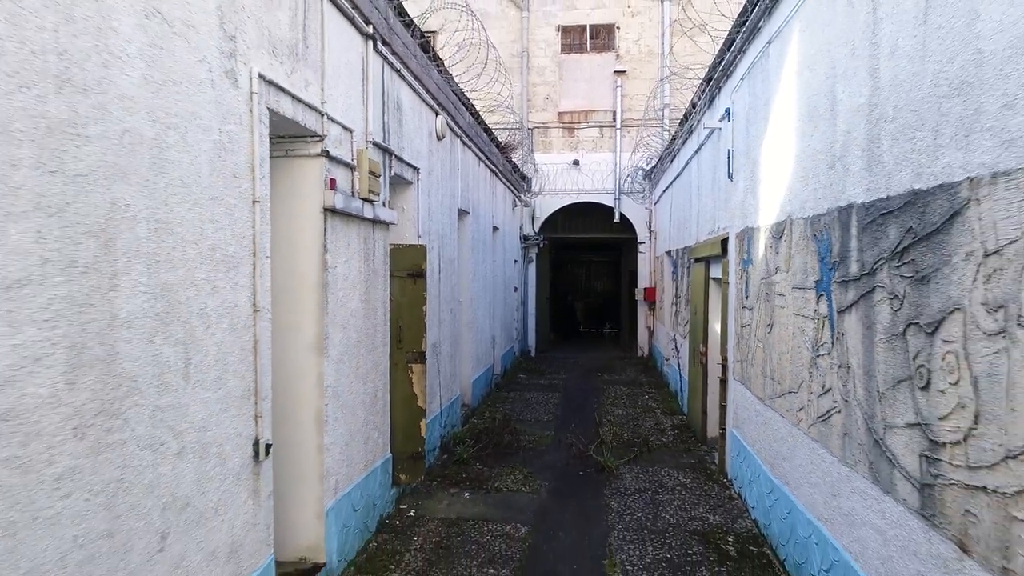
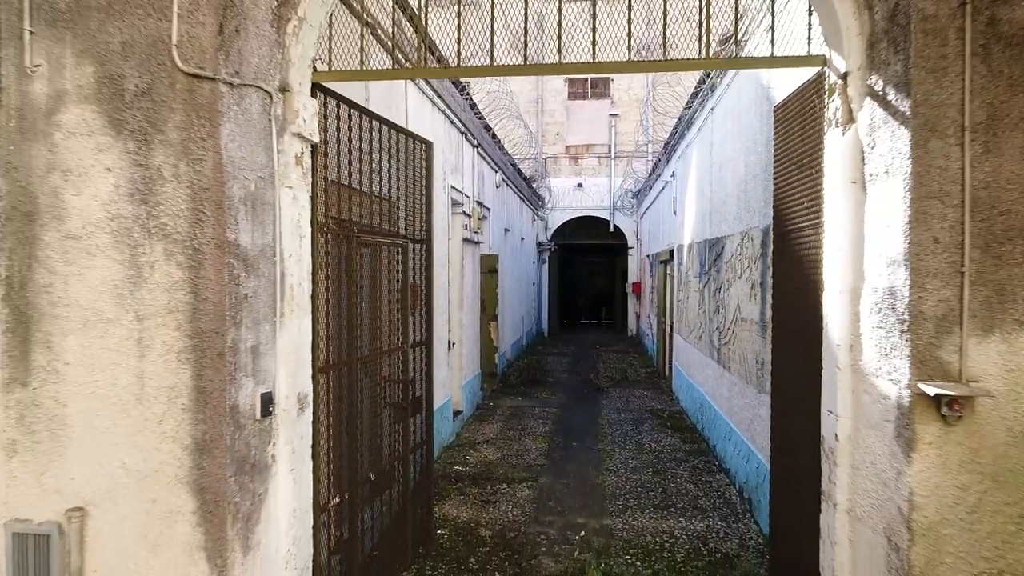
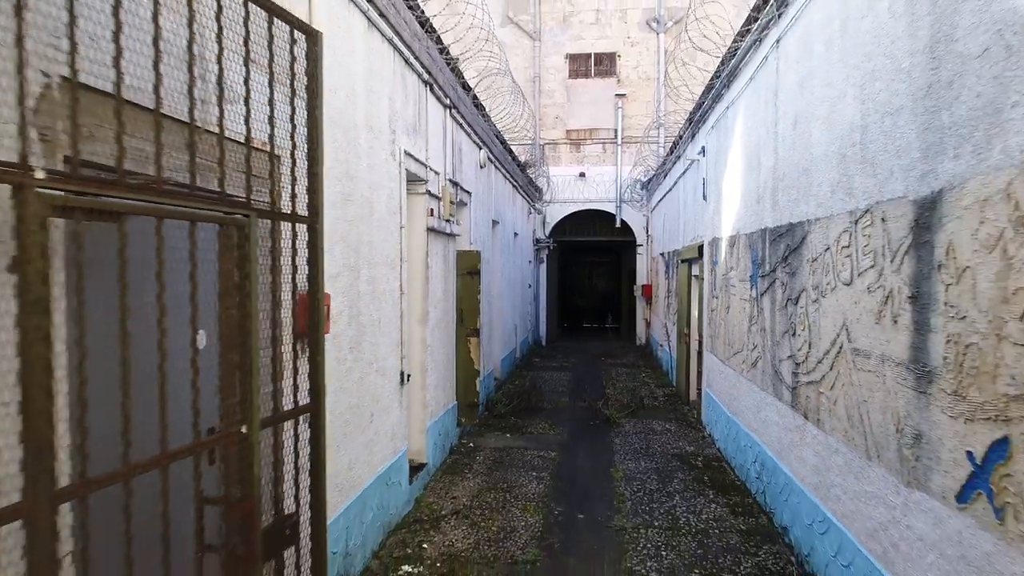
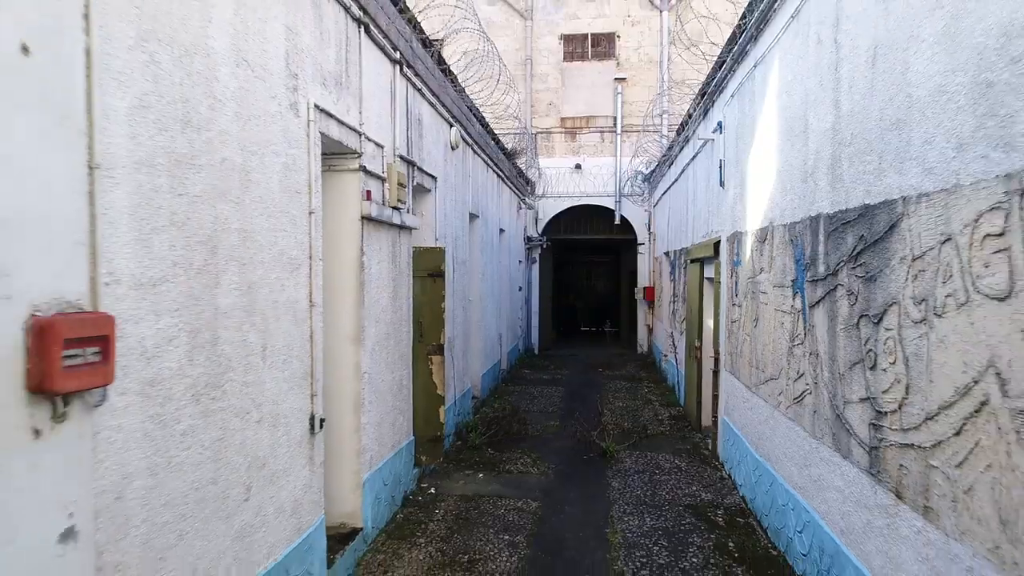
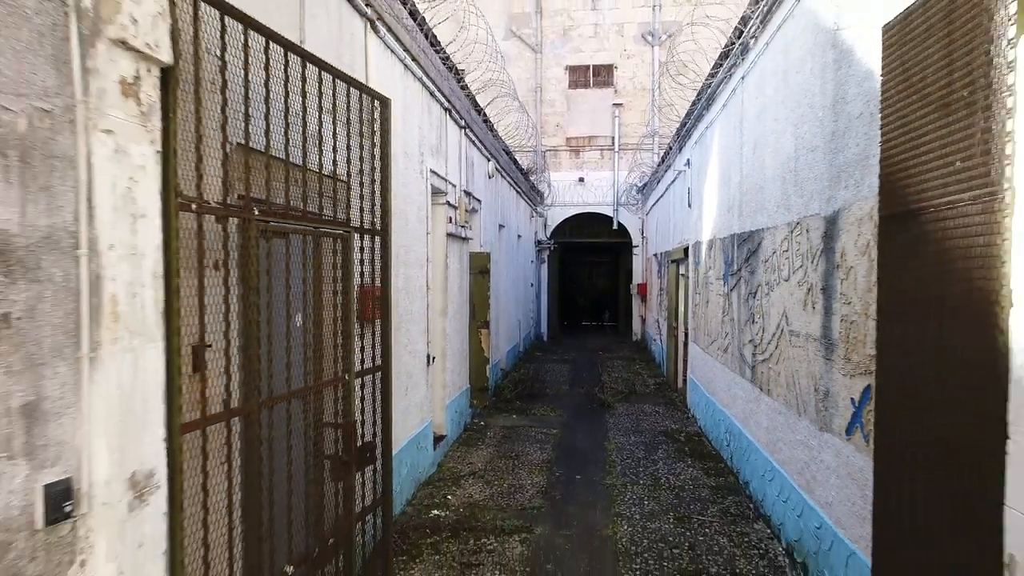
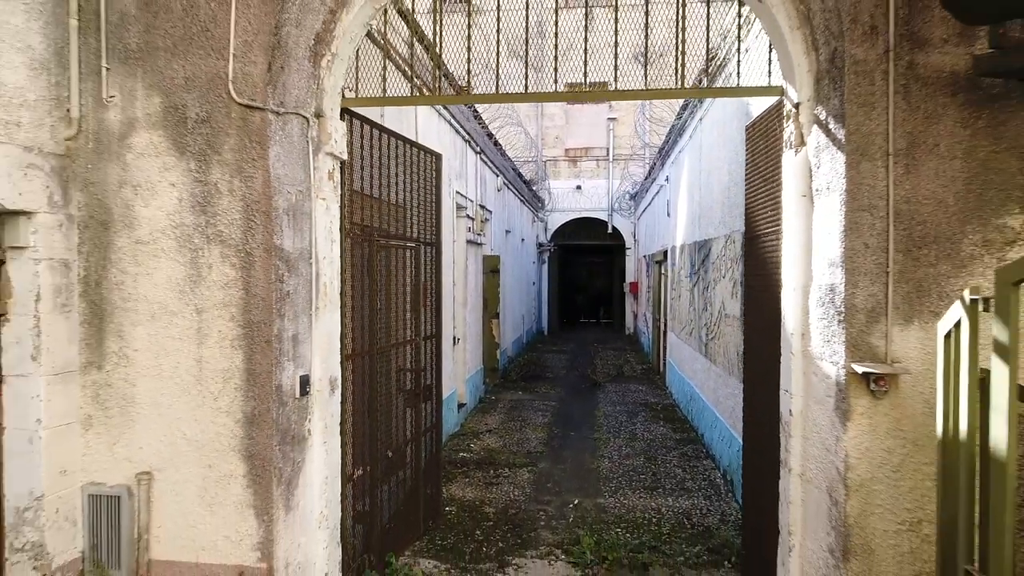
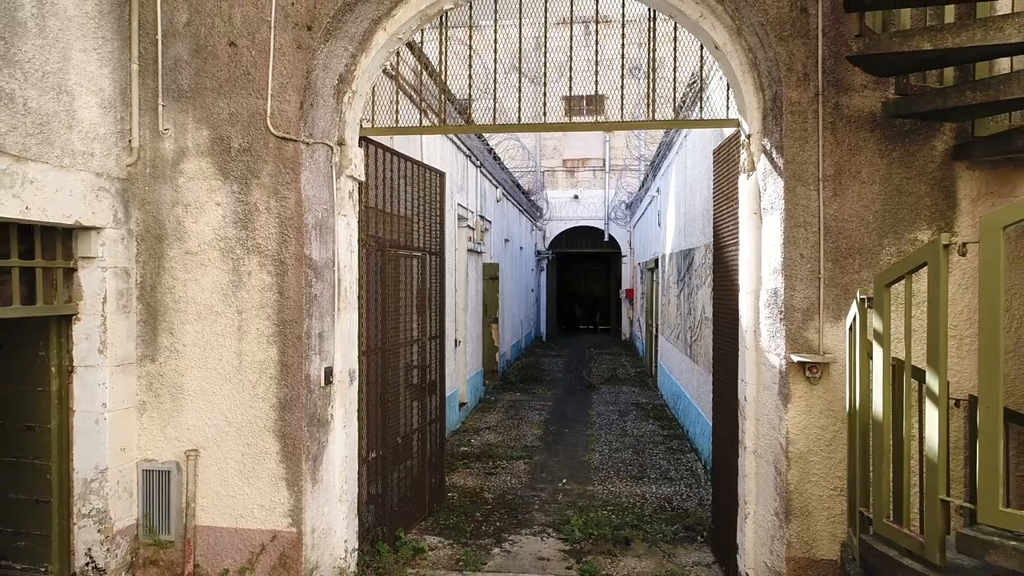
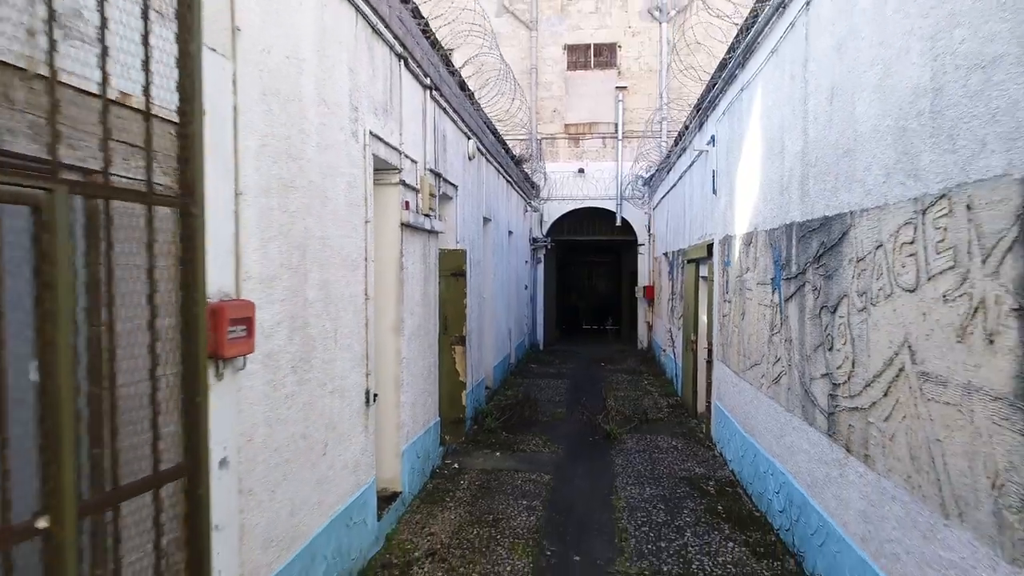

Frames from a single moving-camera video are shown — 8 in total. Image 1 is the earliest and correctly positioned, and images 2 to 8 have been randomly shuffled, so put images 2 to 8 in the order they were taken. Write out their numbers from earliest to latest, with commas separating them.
4, 8, 3, 5, 2, 6, 7
